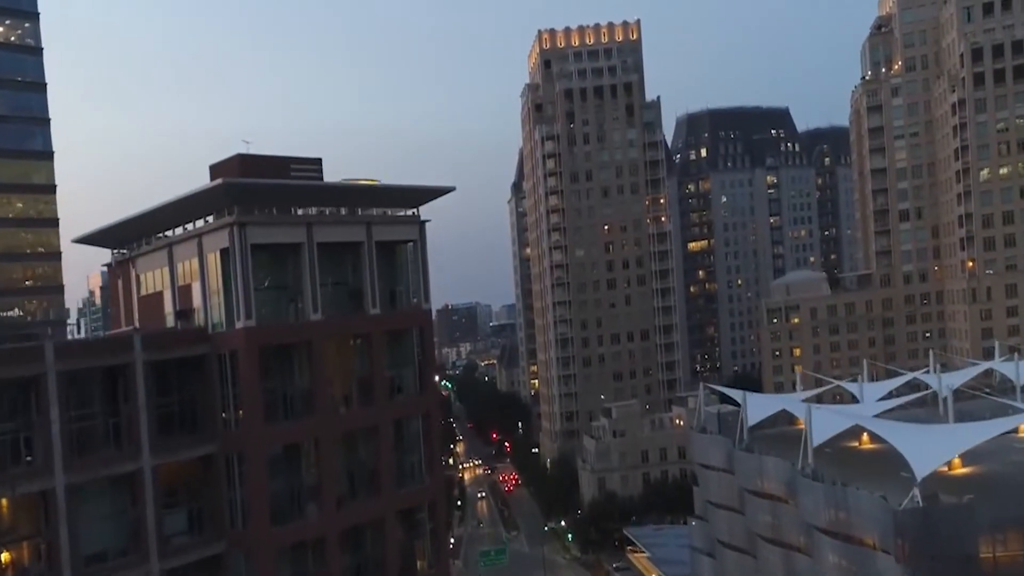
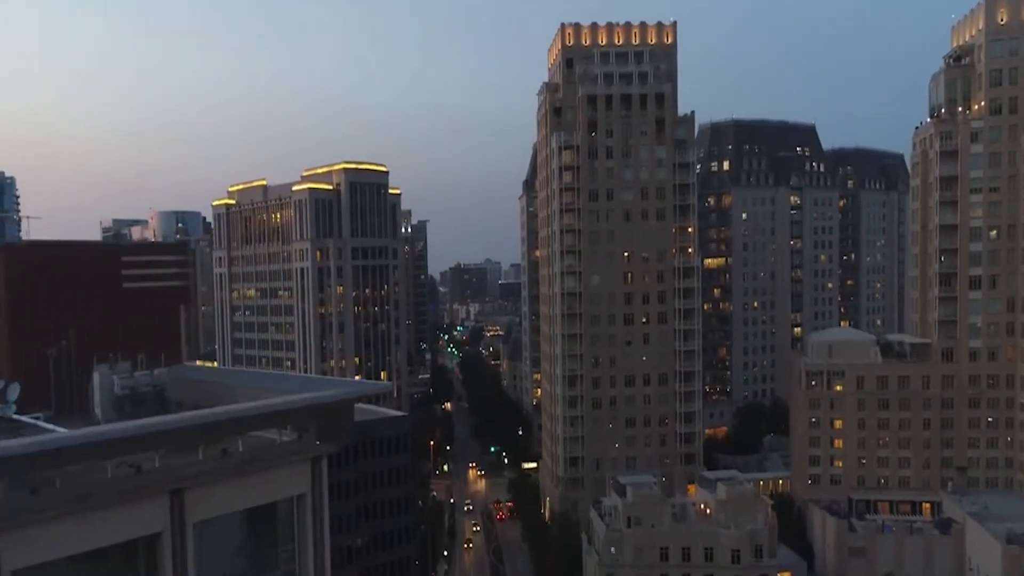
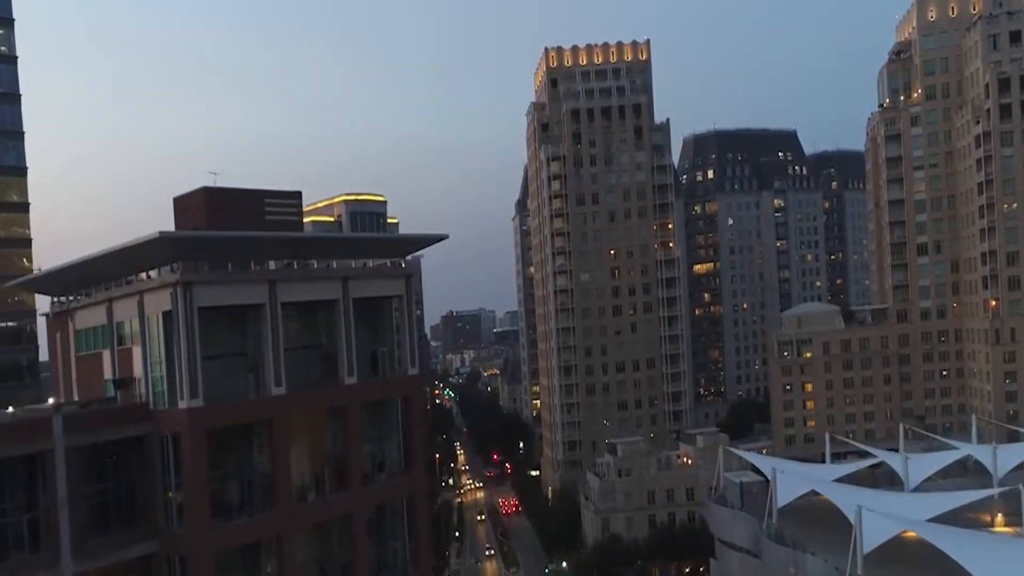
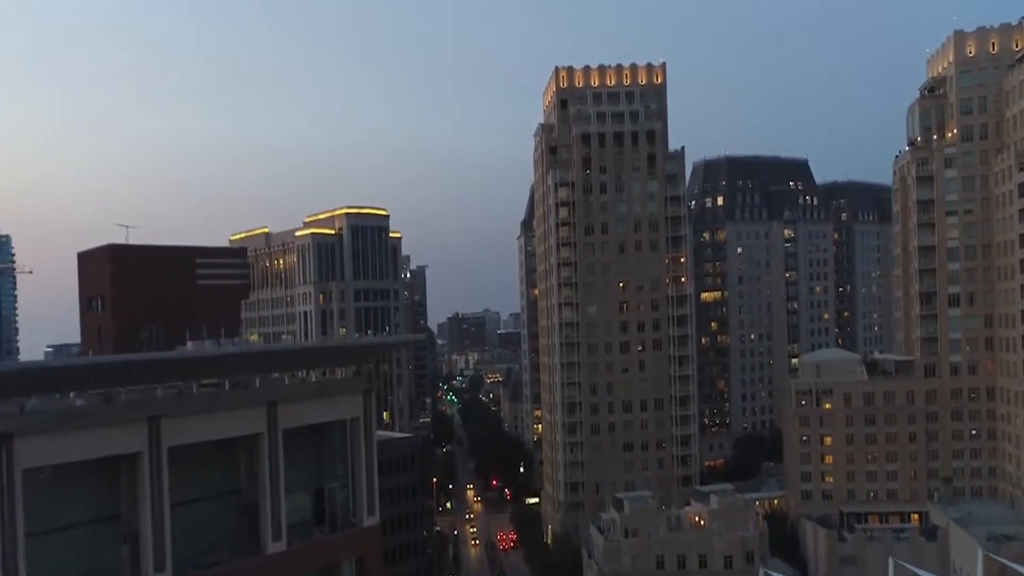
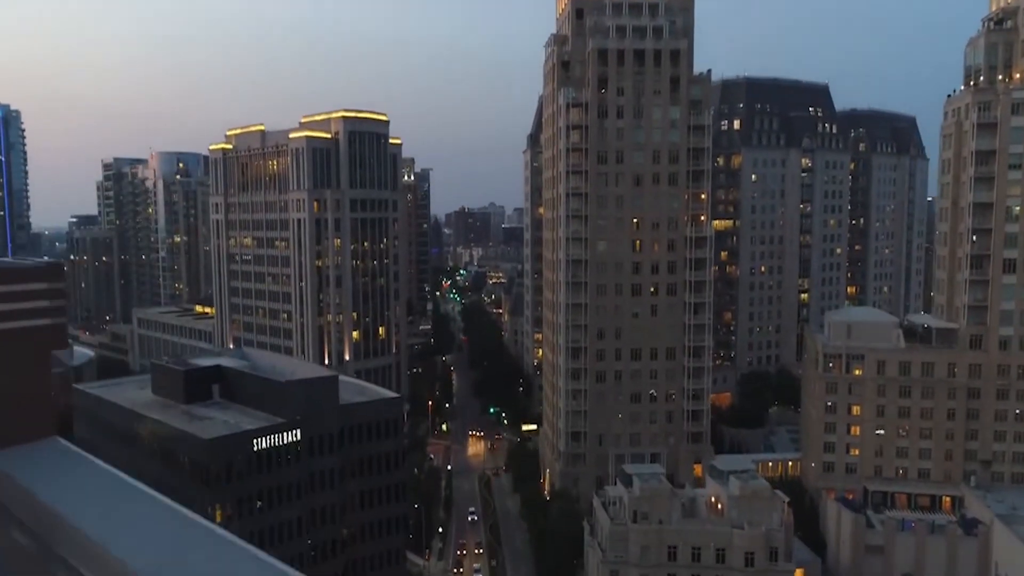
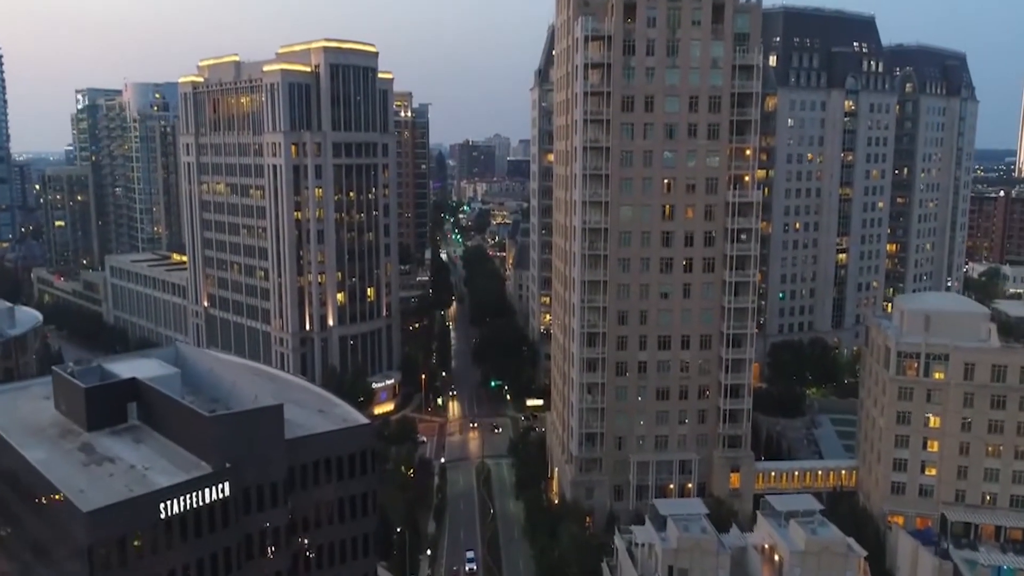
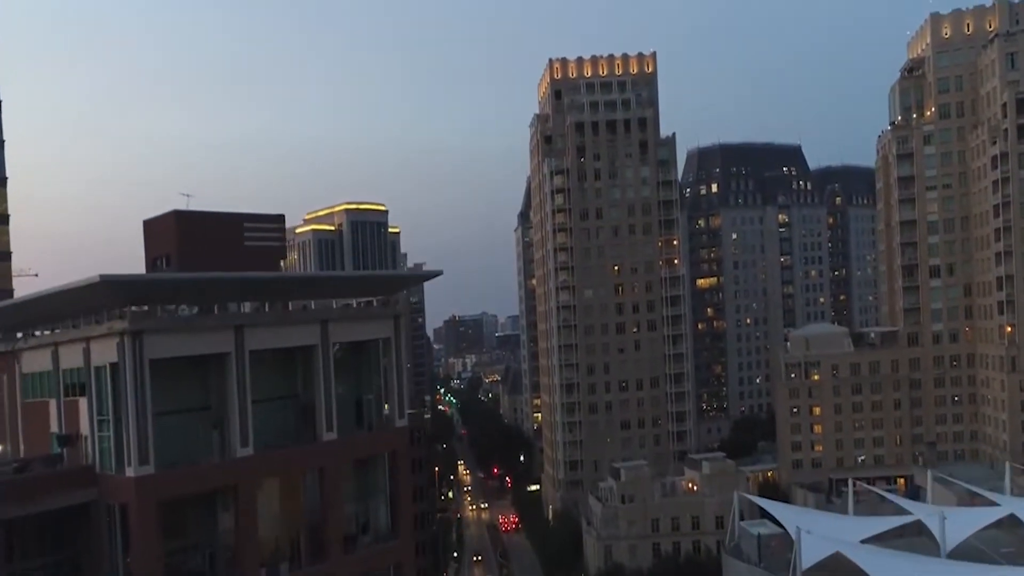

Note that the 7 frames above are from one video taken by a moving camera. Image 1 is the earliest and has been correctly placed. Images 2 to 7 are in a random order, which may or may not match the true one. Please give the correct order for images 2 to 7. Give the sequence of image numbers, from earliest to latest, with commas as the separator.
3, 7, 4, 2, 5, 6
